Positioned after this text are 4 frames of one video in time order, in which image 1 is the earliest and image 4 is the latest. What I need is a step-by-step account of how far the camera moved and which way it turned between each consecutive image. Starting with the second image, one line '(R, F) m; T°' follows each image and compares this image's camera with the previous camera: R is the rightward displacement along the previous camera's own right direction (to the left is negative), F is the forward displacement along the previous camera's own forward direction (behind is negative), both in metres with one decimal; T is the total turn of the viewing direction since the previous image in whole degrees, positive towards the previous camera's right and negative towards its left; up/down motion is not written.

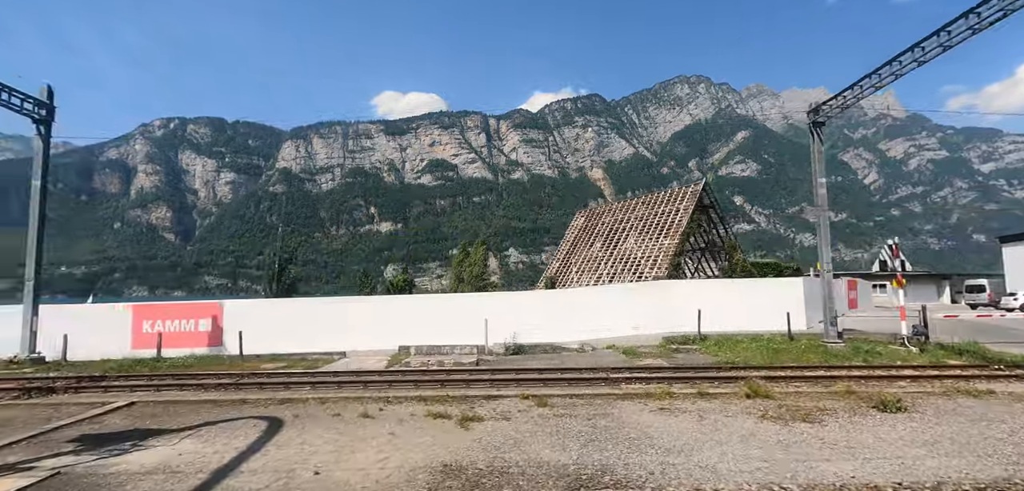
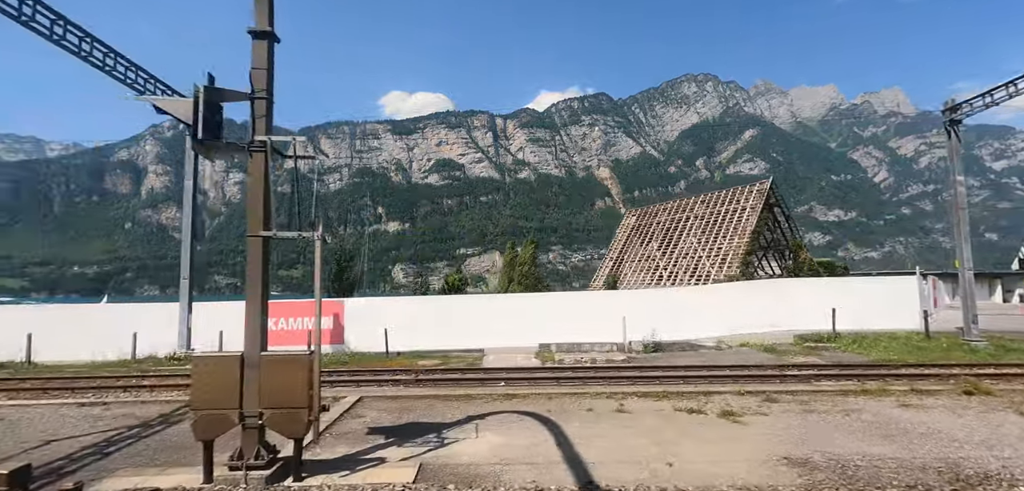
(-0.6, 0.0) m; -1°
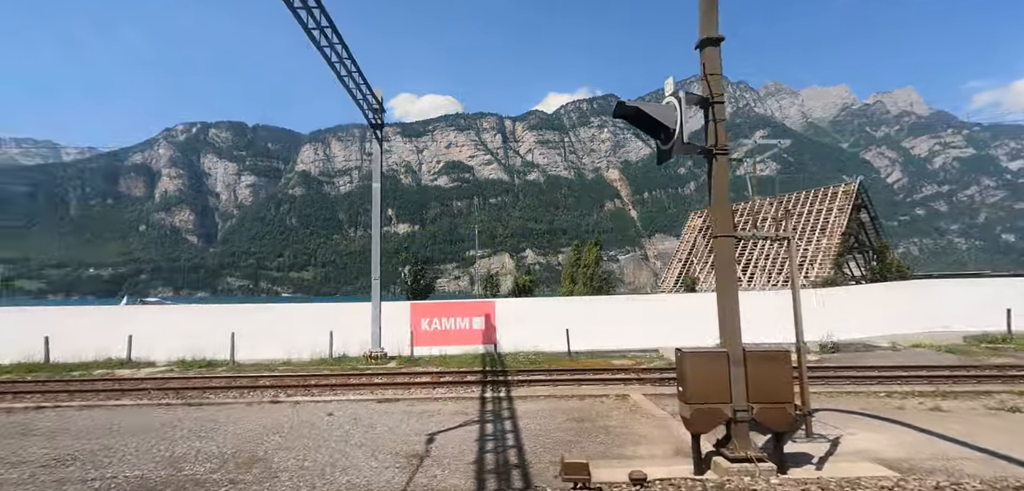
(-0.8, 0.0) m; -1°
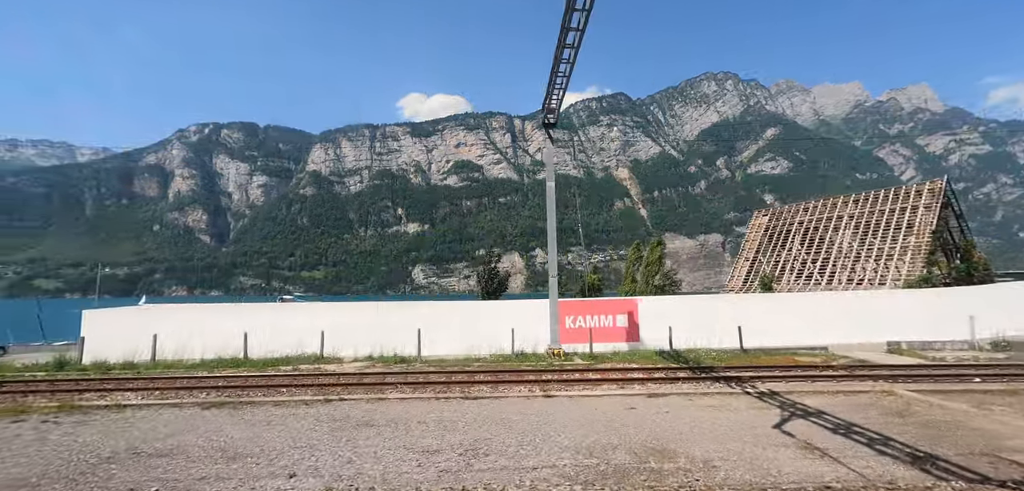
(-0.7, 0.0) m; -1°
